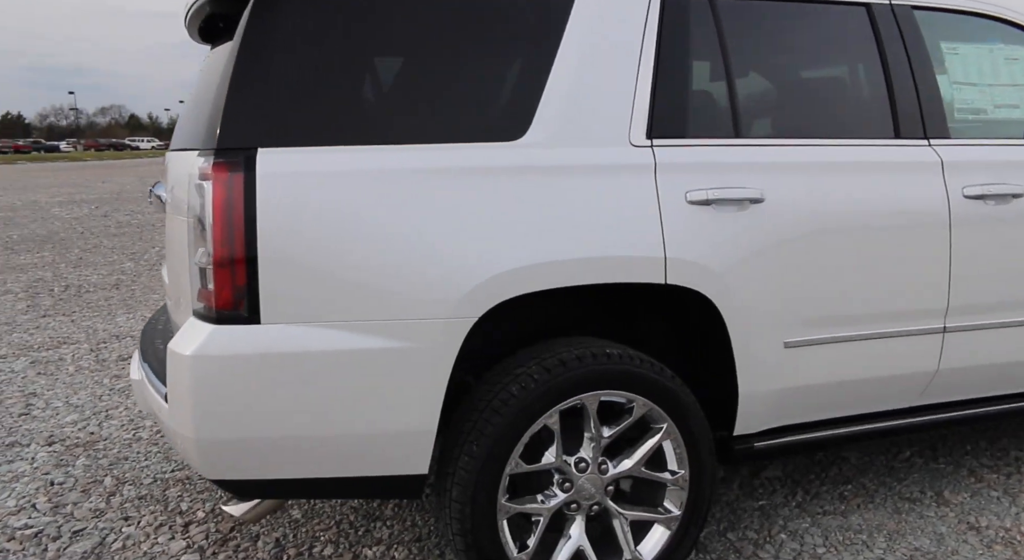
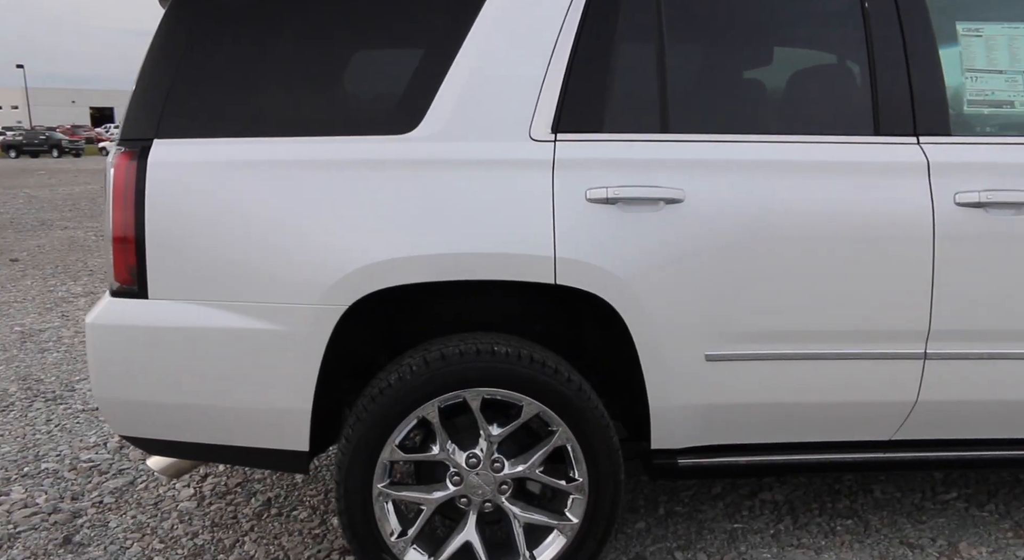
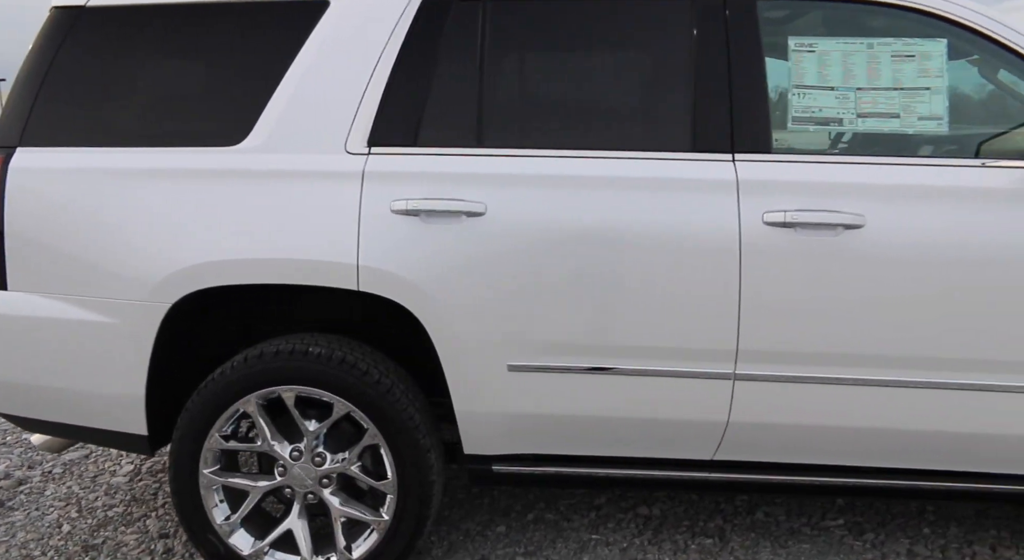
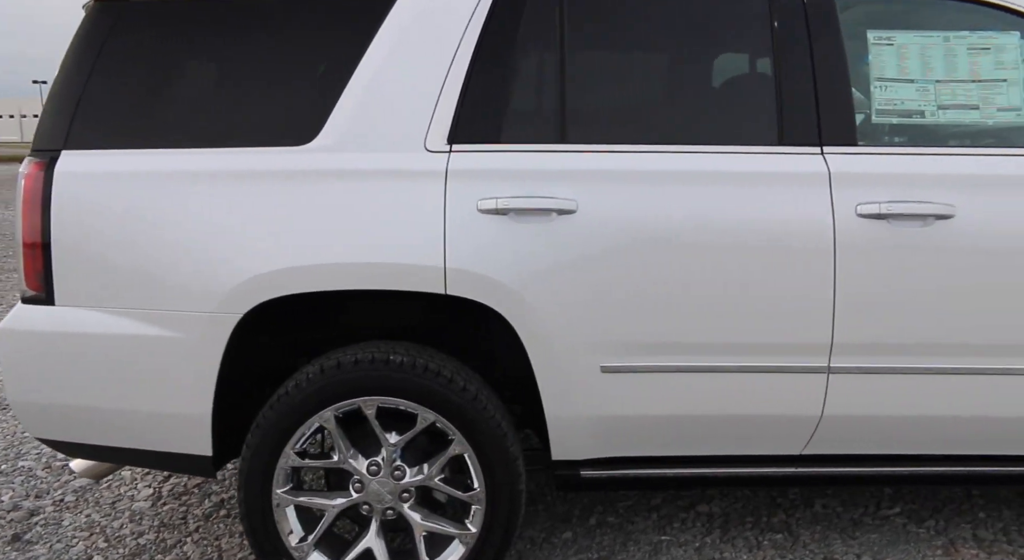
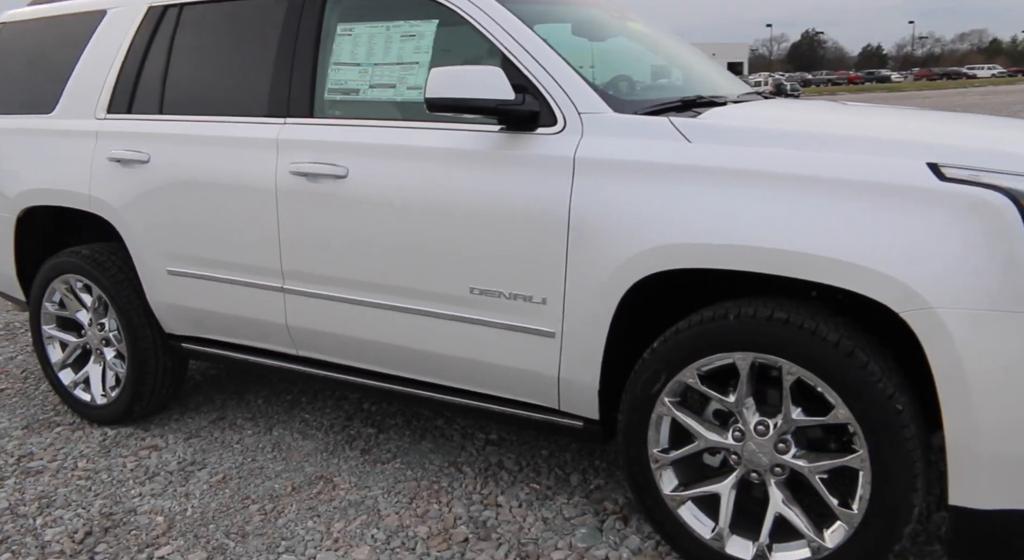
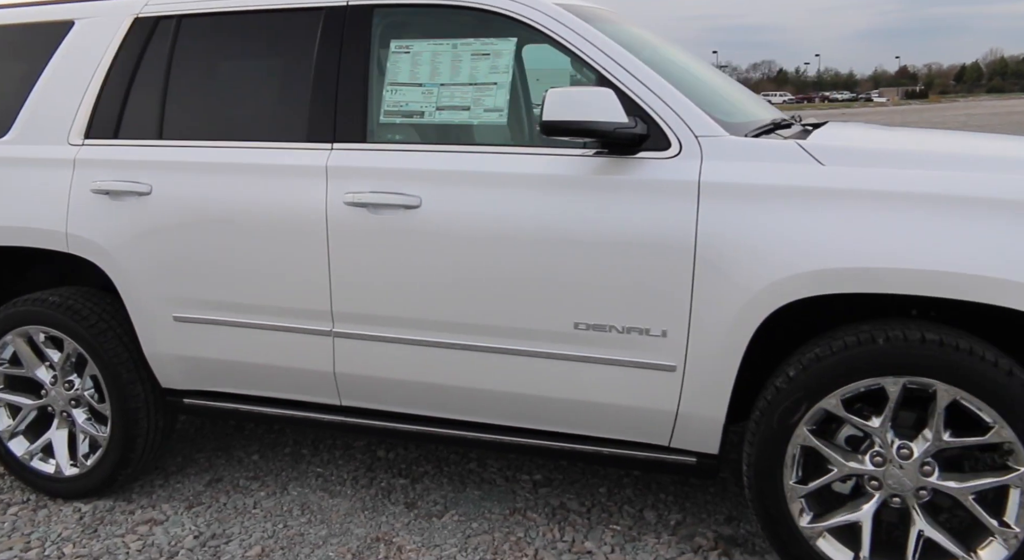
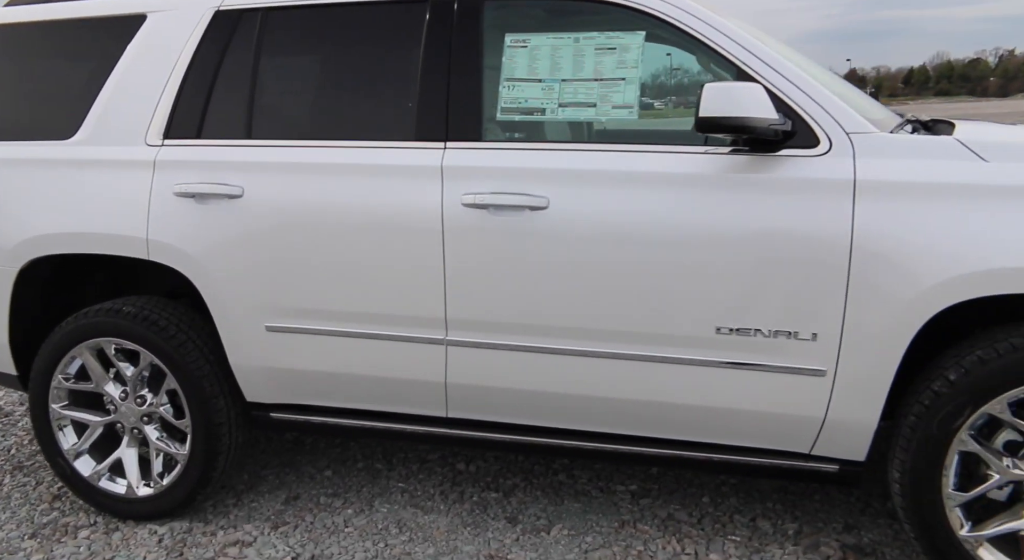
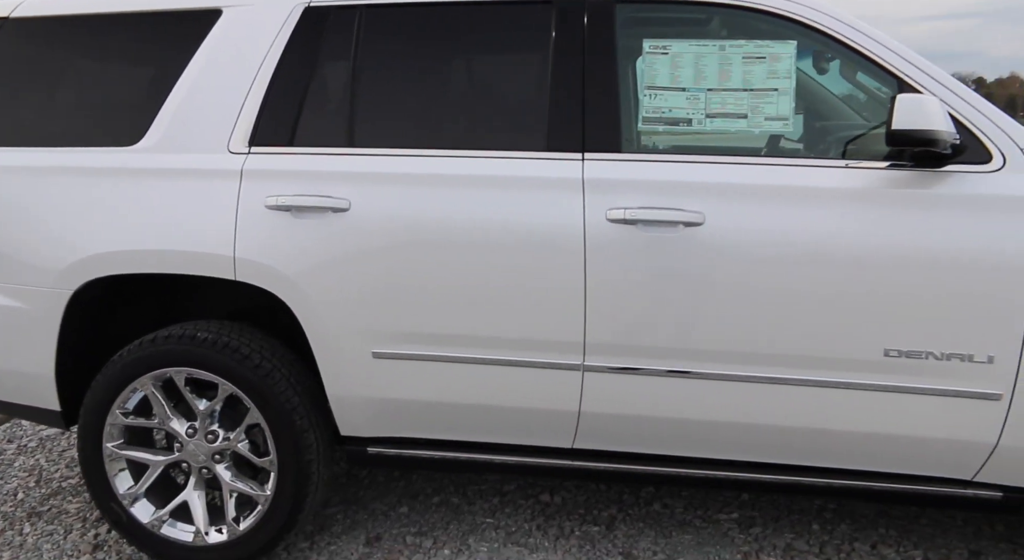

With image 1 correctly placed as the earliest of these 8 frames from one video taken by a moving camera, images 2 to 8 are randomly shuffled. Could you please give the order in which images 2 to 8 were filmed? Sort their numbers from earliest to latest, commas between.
2, 4, 3, 8, 7, 6, 5
